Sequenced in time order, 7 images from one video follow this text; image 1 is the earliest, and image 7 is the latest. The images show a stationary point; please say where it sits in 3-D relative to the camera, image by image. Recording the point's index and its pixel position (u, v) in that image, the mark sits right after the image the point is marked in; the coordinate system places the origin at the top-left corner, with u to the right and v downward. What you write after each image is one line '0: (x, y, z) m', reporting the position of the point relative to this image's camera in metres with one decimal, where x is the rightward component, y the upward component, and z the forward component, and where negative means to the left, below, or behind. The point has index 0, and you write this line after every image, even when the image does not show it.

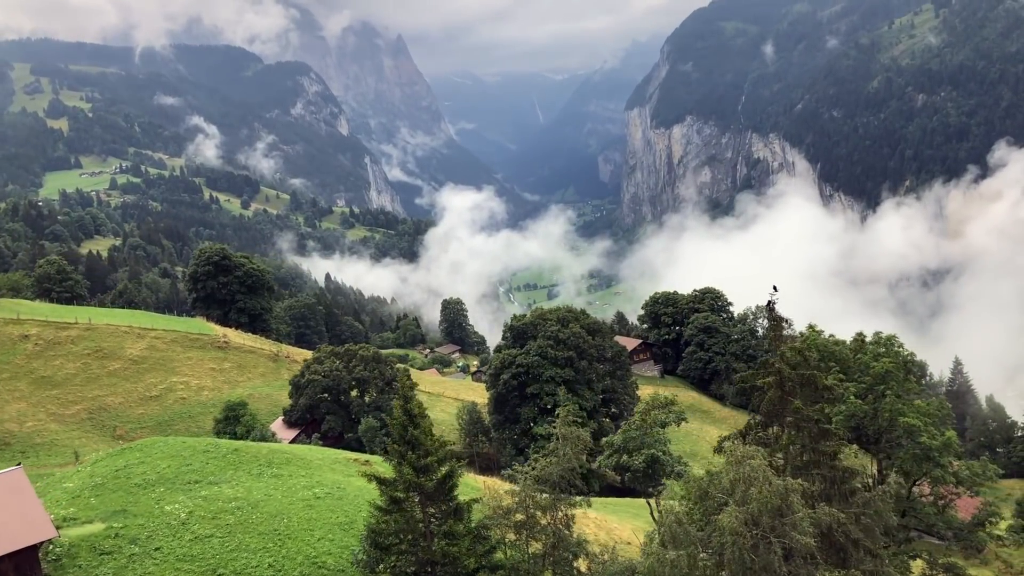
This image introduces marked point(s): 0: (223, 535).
0: (-9.5, -8.1, +20.0) m
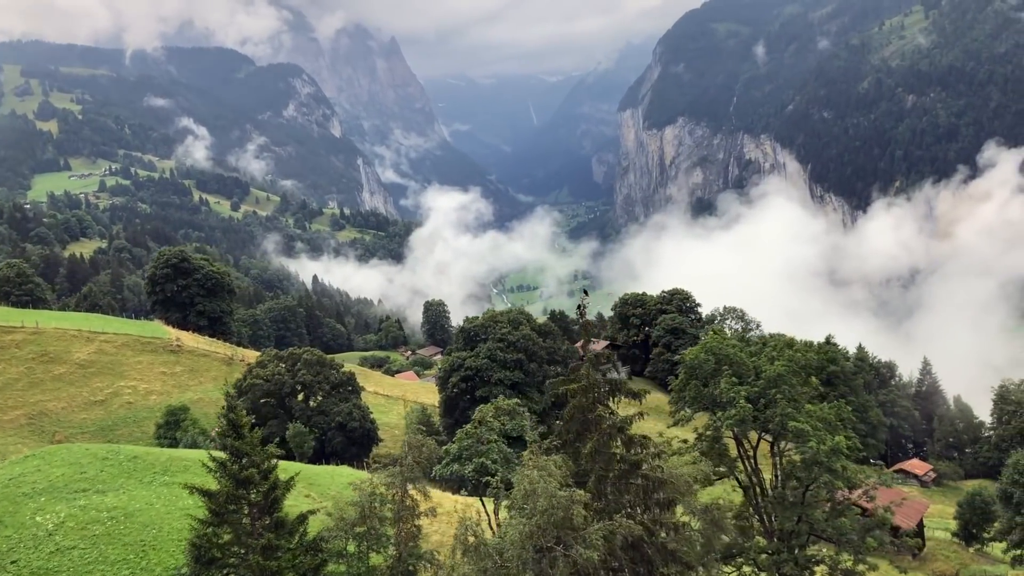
0: (-13.6, -8.2, +19.5) m
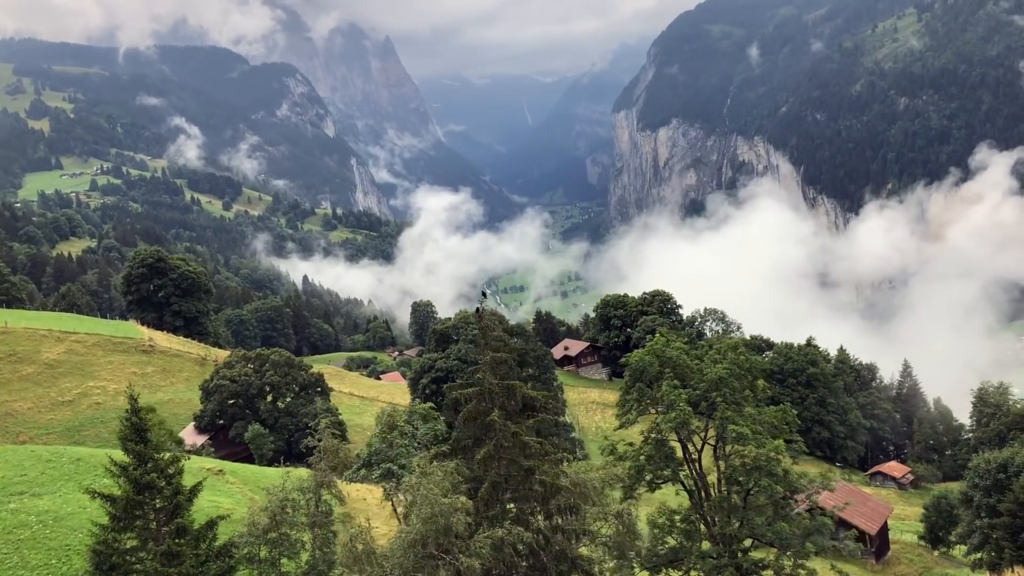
0: (-15.7, -8.2, +19.2) m
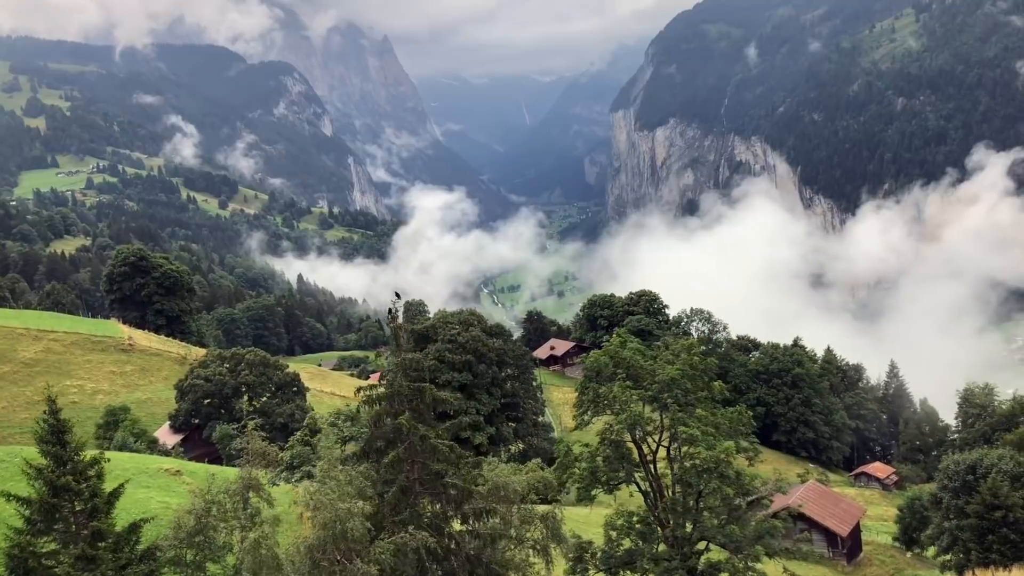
0: (-17.5, -8.2, +19.0) m
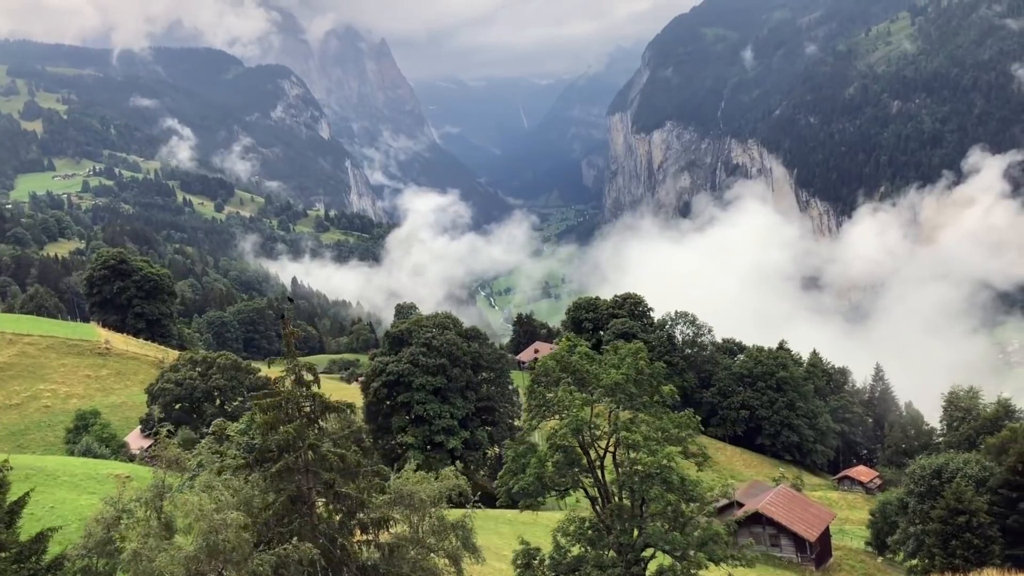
0: (-19.5, -8.3, +18.7) m
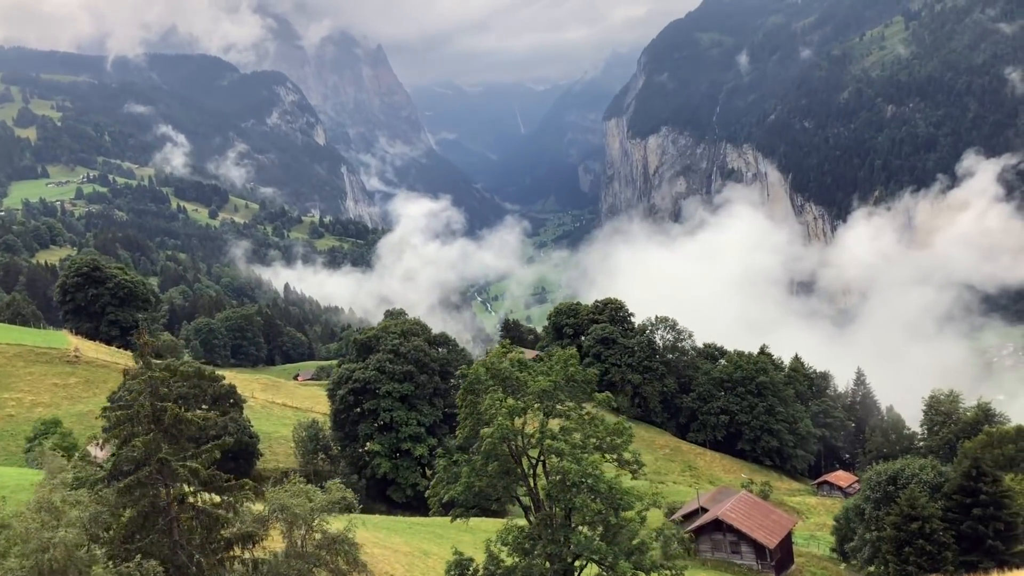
0: (-22.1, -8.6, +18.3) m
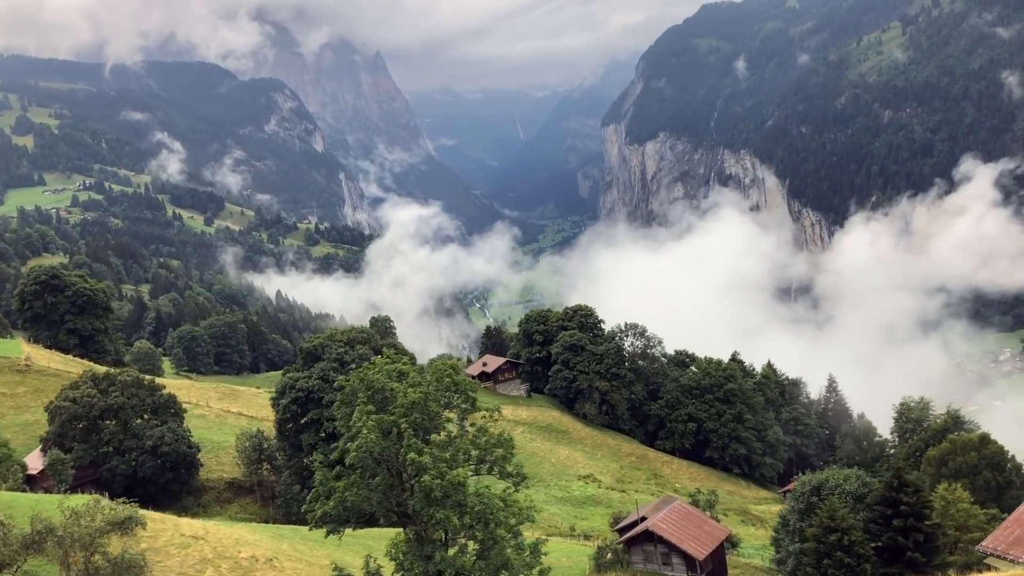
0: (-26.6, -8.9, +17.7) m
